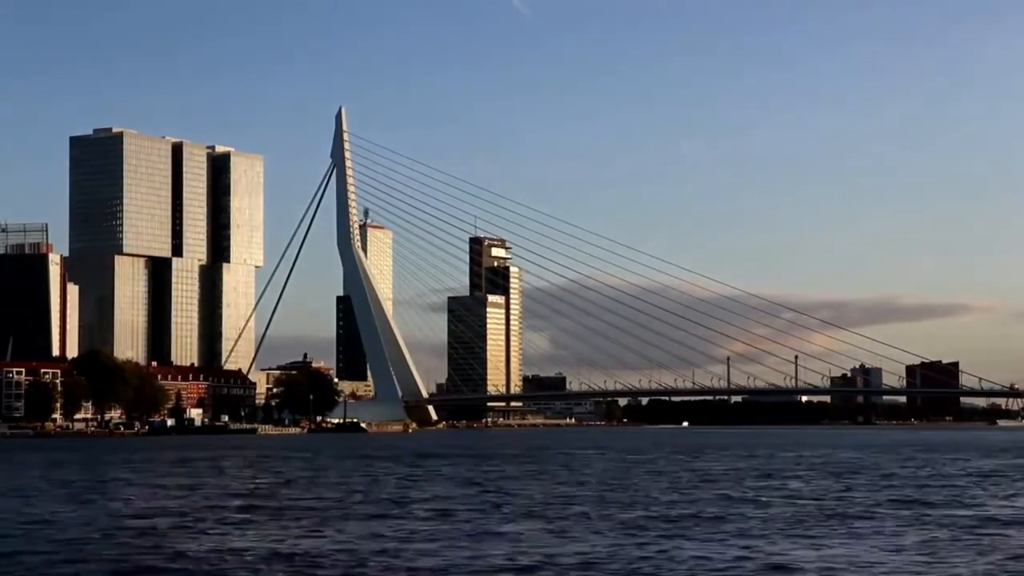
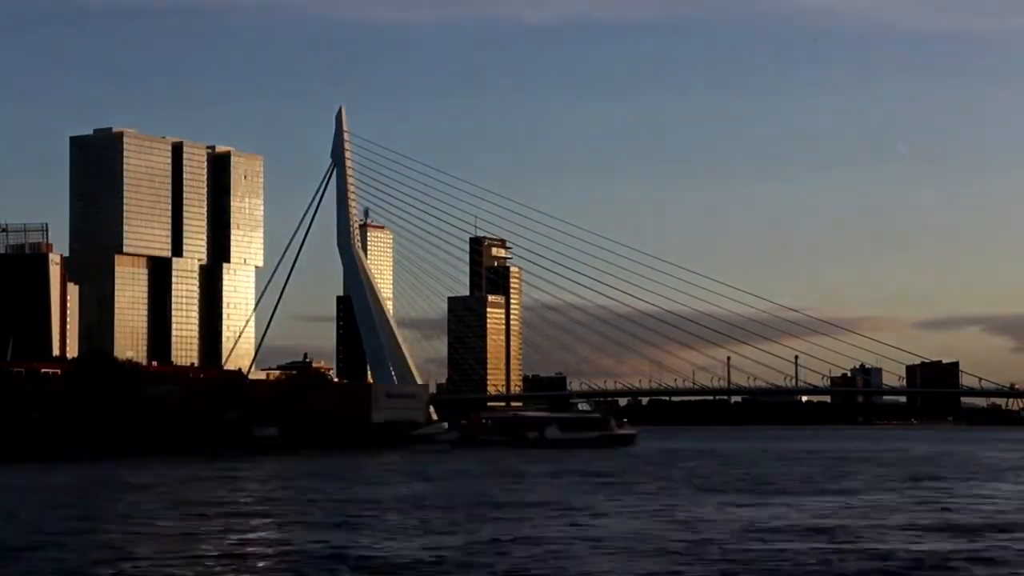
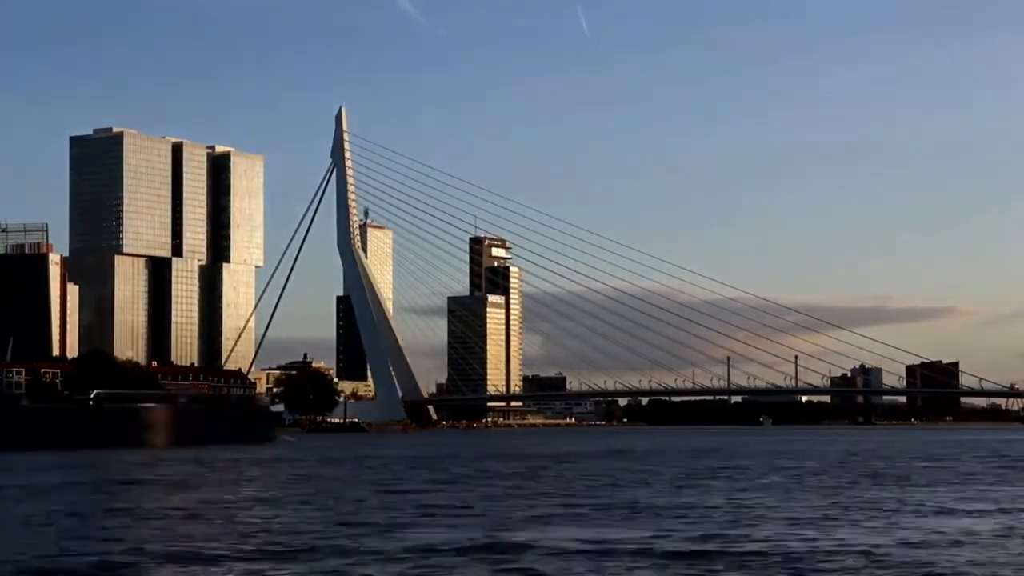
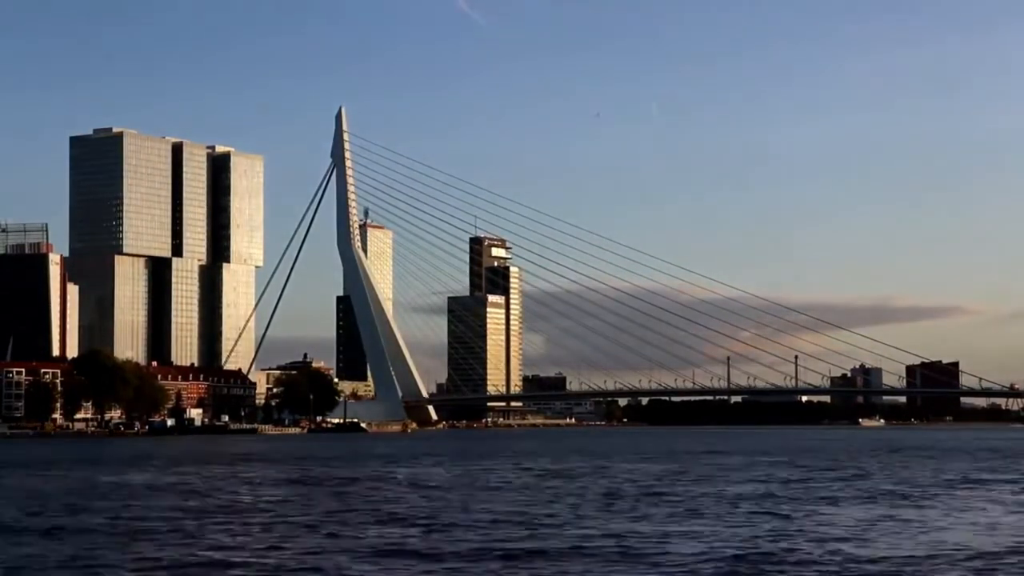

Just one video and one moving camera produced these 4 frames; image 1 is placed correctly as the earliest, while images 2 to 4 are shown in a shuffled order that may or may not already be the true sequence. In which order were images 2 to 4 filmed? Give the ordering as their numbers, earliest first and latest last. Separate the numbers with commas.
4, 3, 2
